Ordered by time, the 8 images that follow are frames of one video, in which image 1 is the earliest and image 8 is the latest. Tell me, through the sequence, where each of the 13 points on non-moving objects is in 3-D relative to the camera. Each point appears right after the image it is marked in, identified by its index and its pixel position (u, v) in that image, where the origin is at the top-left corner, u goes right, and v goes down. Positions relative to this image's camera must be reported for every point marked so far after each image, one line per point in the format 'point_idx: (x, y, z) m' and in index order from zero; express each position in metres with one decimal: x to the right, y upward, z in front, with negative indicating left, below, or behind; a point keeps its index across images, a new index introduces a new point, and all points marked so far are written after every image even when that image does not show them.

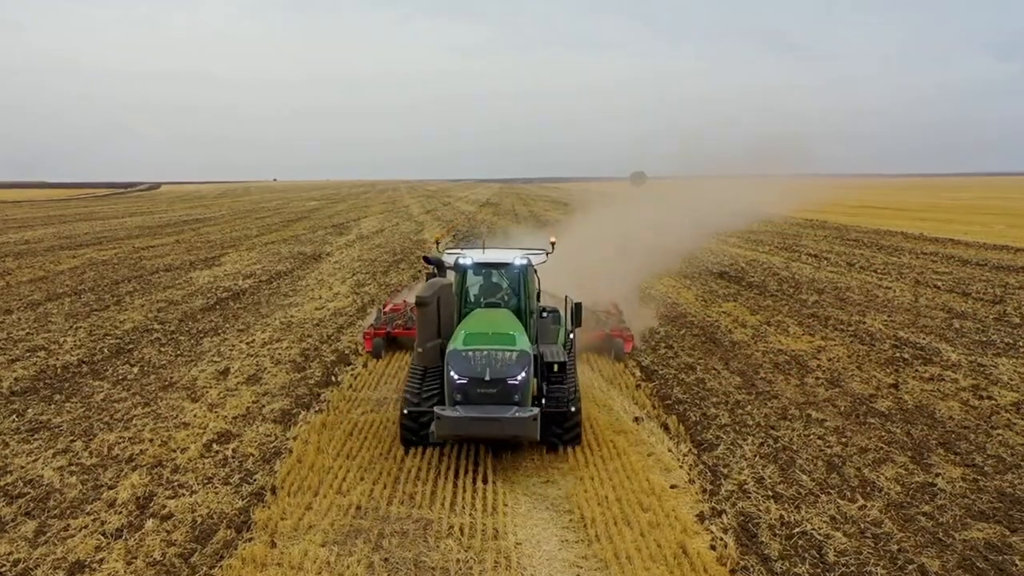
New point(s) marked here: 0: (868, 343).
0: (+5.4, -0.8, +12.4) m
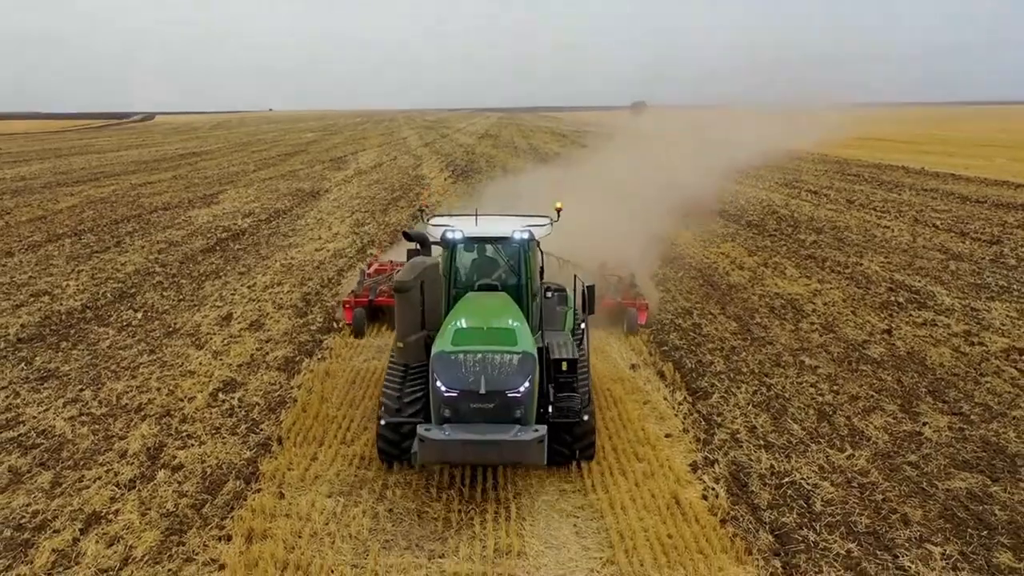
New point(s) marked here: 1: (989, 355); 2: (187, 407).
0: (+5.4, 0.0, +12.5) m
1: (+5.5, -0.8, +9.4) m
2: (-3.3, -1.2, +8.3) m
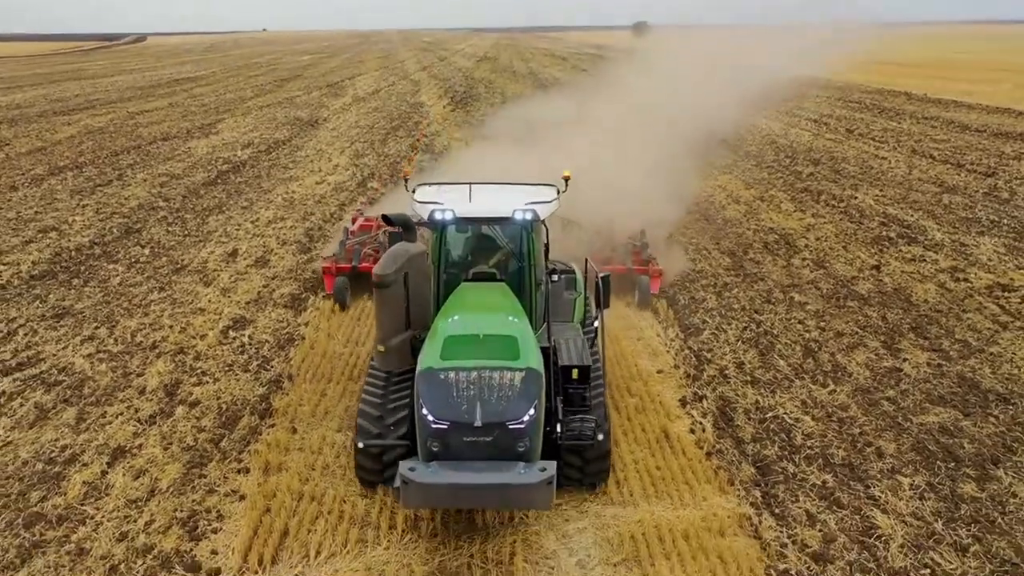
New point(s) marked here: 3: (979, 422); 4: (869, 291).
0: (+5.3, +1.0, +12.7) m
1: (+5.5, 0.0, +9.7) m
2: (-3.3, -0.6, +8.6) m
3: (+3.9, -1.1, +6.9) m
4: (+4.3, 0.0, +9.8) m
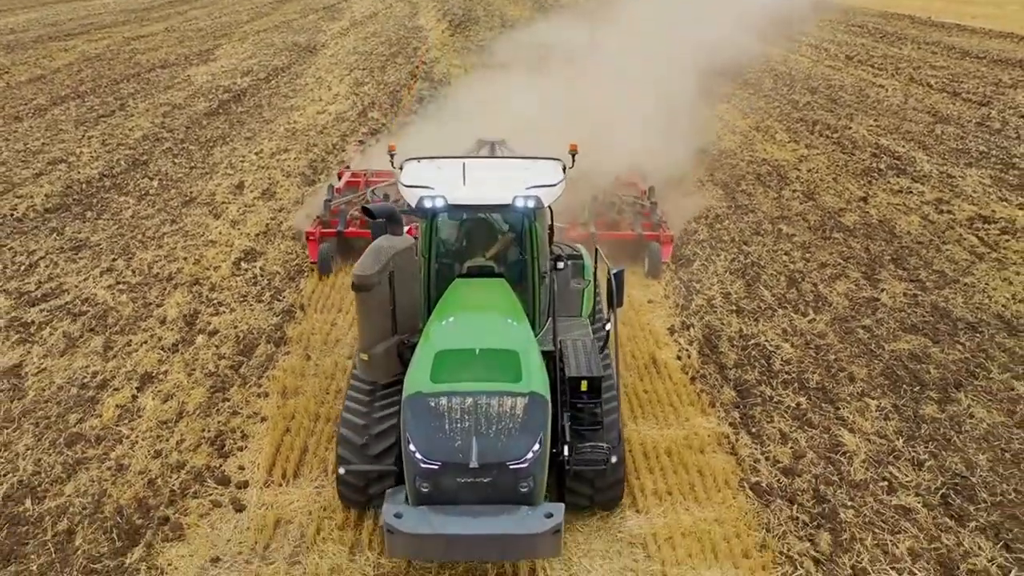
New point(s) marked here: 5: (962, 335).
0: (+5.3, +2.2, +13.0) m
1: (+5.5, +0.8, +10.1) m
2: (-3.3, +0.1, +9.1) m
3: (+3.9, -0.5, +7.4) m
4: (+4.3, +0.8, +10.2) m
5: (+4.2, -0.4, +7.6) m
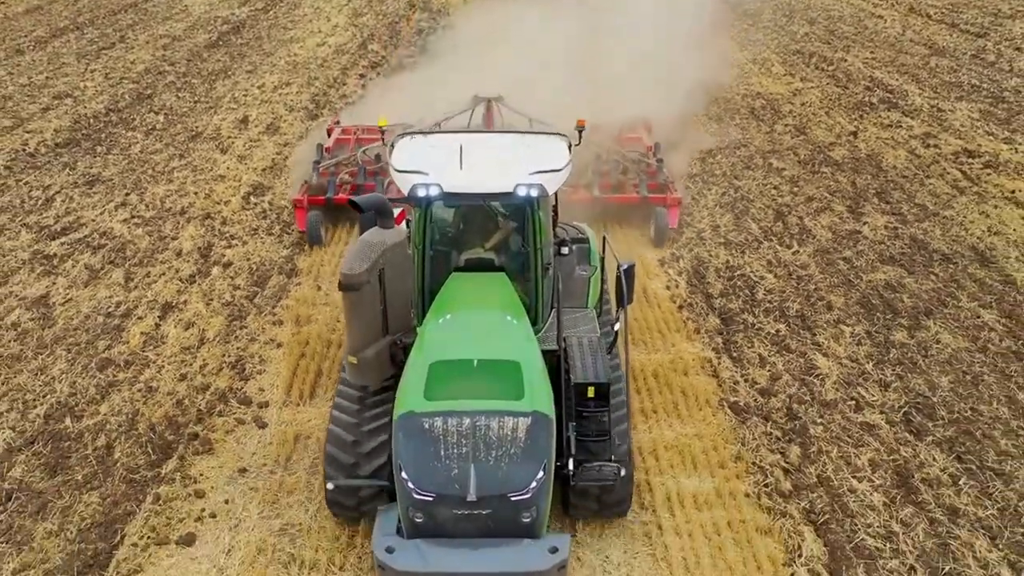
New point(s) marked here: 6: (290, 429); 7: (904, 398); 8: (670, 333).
0: (+5.3, +3.3, +13.2) m
1: (+5.5, +1.7, +10.4) m
2: (-3.3, +0.9, +9.4) m
3: (+3.9, +0.1, +7.8) m
4: (+4.3, +1.7, +10.5) m
5: (+4.2, +0.2, +8.0) m
6: (-1.7, -1.1, +6.1) m
7: (+3.0, -0.8, +6.3) m
8: (+1.4, -0.4, +7.1) m
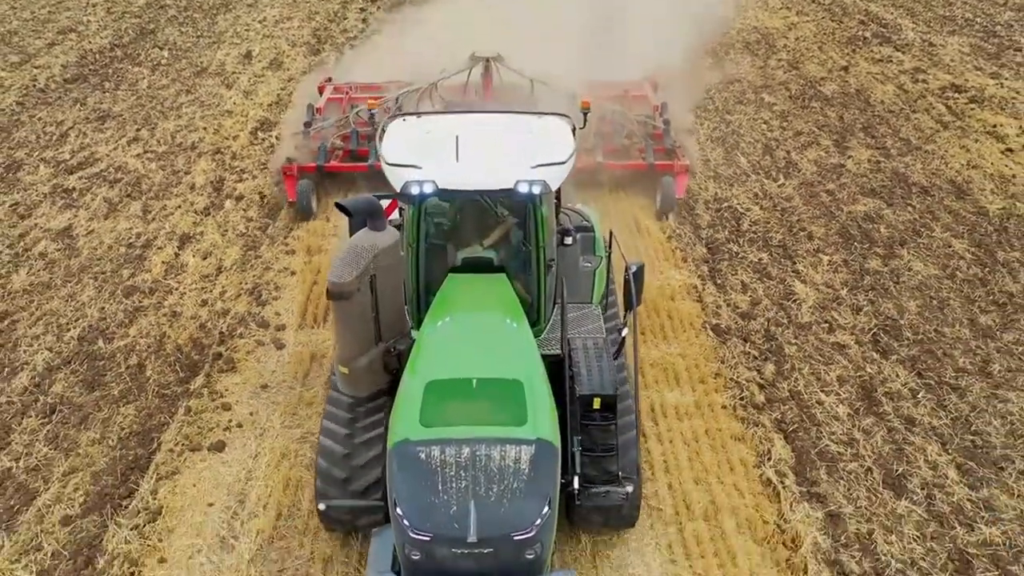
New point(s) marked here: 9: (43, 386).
0: (+5.3, +4.4, +13.3) m
1: (+5.4, +2.6, +10.7) m
2: (-3.3, +1.7, +9.8) m
3: (+3.9, +0.8, +8.2) m
4: (+4.3, +2.6, +10.8) m
5: (+4.1, +0.9, +8.4) m
6: (-1.7, -0.5, +6.6) m
7: (+3.0, -0.3, +6.8) m
8: (+1.4, +0.2, +7.6) m
9: (-3.6, -0.8, +6.3) m
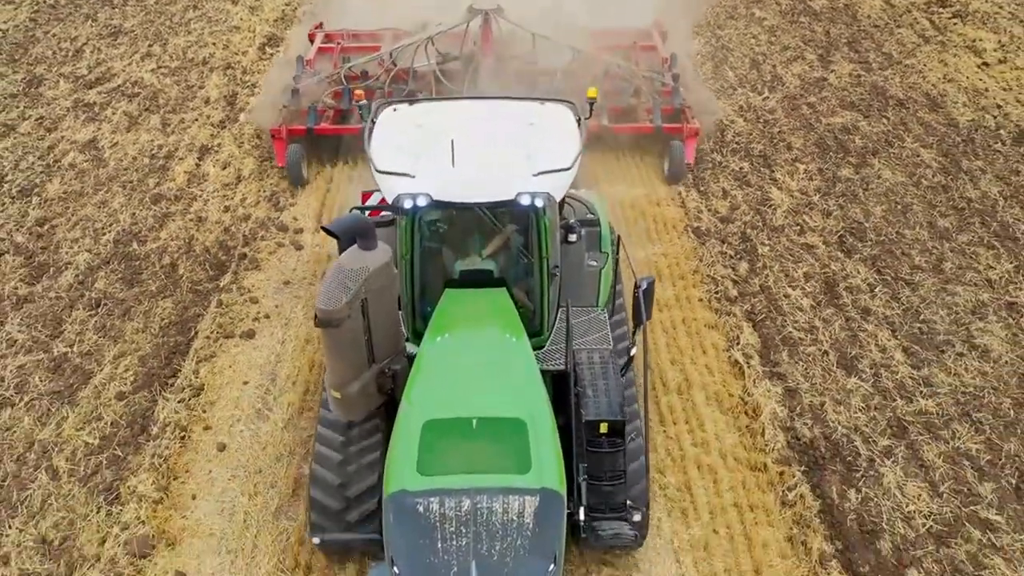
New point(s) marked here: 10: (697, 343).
0: (+5.3, +5.9, +13.4) m
1: (+5.4, +3.8, +11.0) m
2: (-3.4, +2.9, +10.2) m
3: (+3.9, +1.8, +8.7) m
4: (+4.2, +3.8, +11.1) m
5: (+4.1, +1.9, +8.9) m
6: (-1.7, +0.3, +7.3) m
7: (+3.0, +0.6, +7.4) m
8: (+1.4, +1.2, +8.2) m
9: (-3.6, 0.0, +7.0) m
10: (+1.4, -0.4, +6.3) m
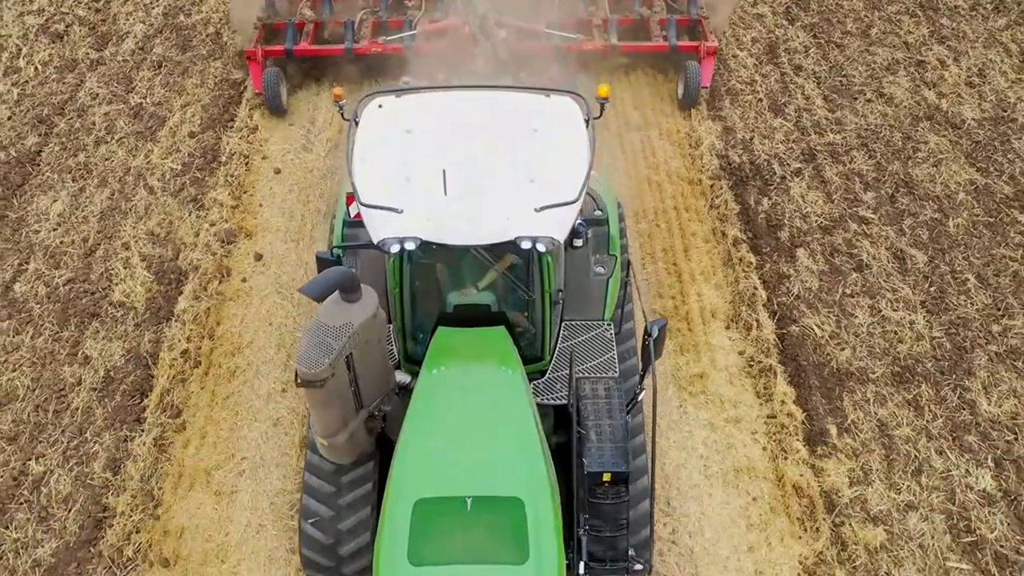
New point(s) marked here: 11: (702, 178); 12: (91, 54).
0: (+5.2, +9.5, +13.4) m
1: (+5.3, +7.0, +11.4) m
2: (-3.4, +5.9, +10.8) m
3: (+3.8, +4.5, +9.6) m
4: (+4.2, +7.0, +11.5) m
5: (+4.0, +4.7, +9.8) m
6: (-1.8, +2.8, +8.5) m
7: (+2.9, +3.1, +8.6) m
8: (+1.3, +3.8, +9.2) m
9: (-3.7, +2.4, +8.3) m
10: (+1.4, +1.8, +7.7) m
11: (+1.7, +1.0, +7.1) m
12: (-4.2, +2.4, +8.2) m
